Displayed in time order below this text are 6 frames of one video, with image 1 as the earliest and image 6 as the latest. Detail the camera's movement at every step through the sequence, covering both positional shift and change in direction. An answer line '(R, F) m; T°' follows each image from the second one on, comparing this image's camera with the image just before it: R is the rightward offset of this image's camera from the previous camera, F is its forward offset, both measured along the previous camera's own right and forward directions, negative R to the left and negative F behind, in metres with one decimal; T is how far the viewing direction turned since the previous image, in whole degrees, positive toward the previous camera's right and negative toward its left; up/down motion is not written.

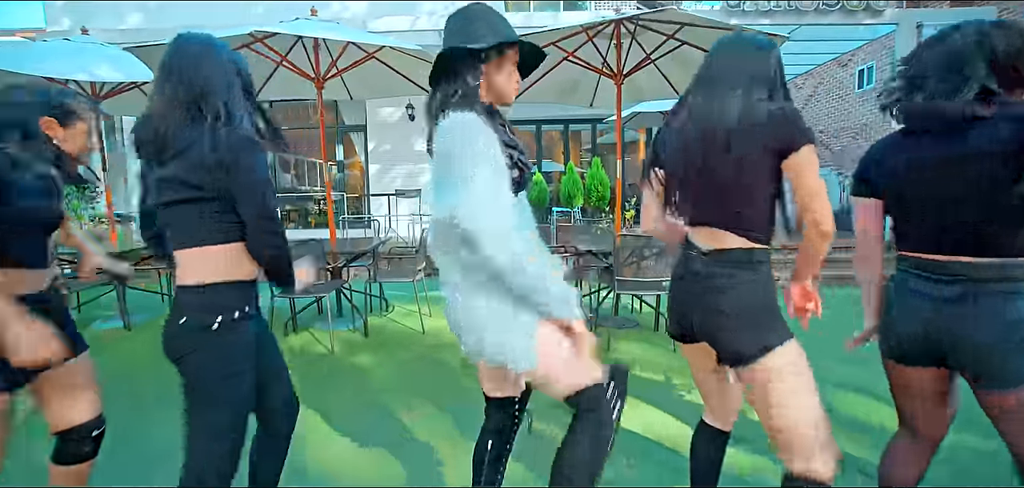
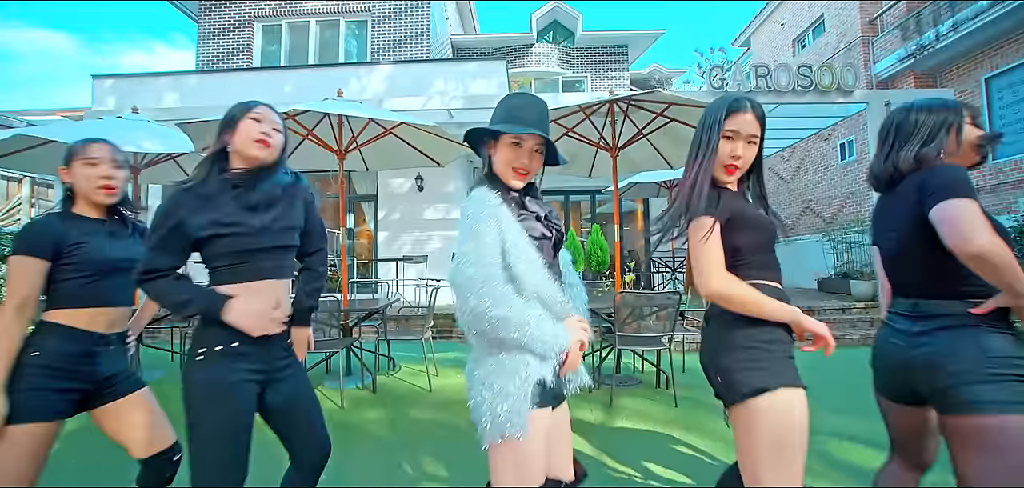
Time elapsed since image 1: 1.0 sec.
(0.0, -0.3) m; 0°
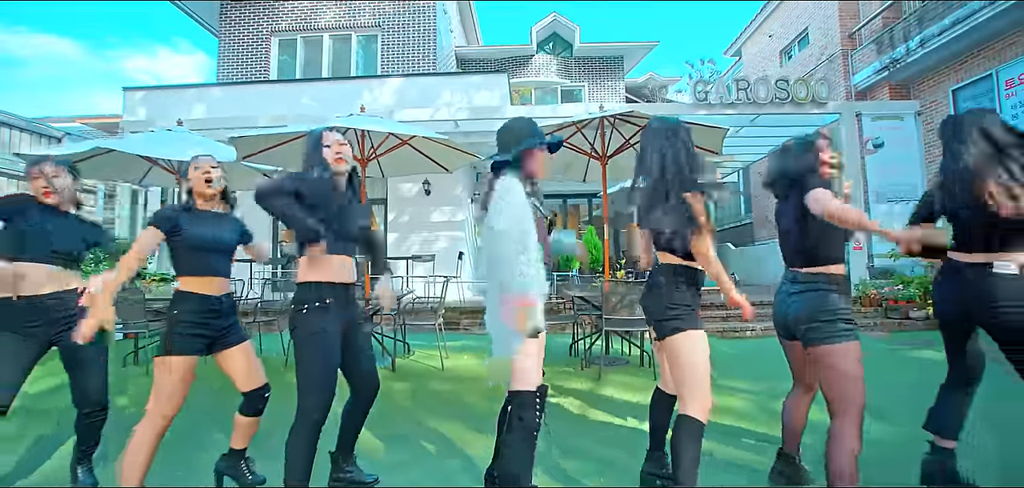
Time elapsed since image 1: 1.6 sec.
(0.0, -0.6) m; 0°
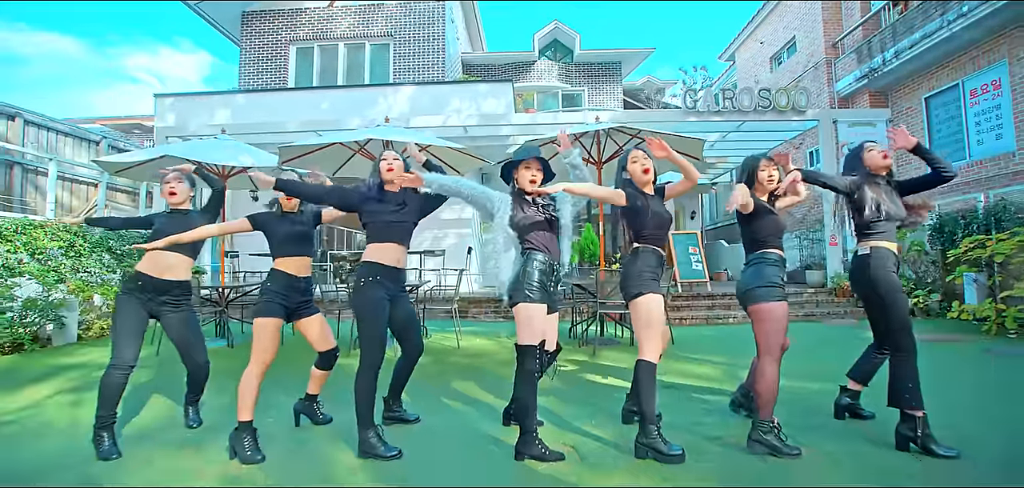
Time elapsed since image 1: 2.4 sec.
(-0.1, -0.7) m; 0°
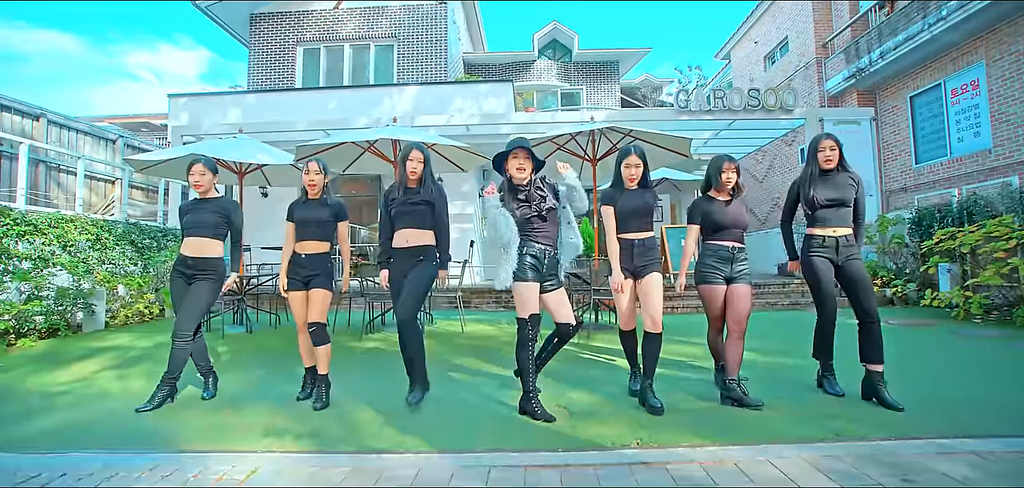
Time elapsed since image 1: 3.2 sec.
(0.0, -0.4) m; 0°
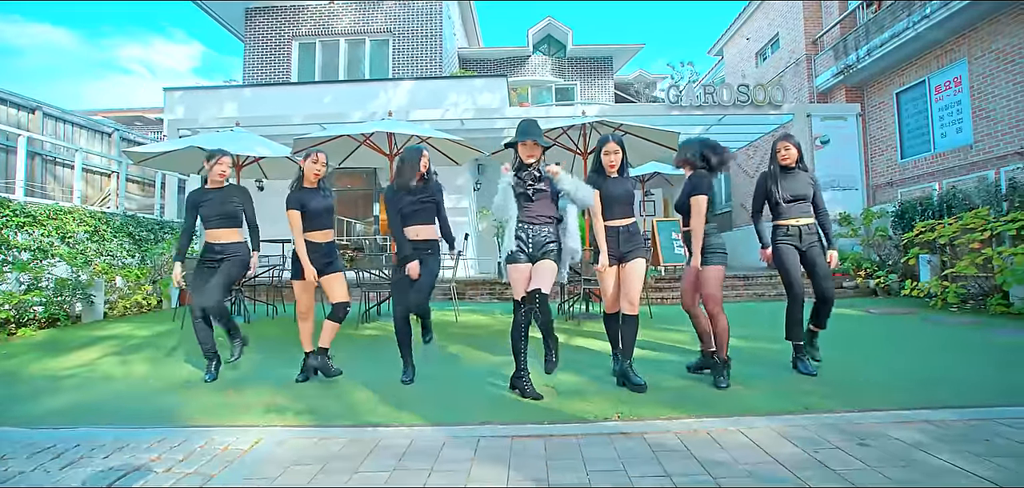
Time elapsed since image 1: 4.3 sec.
(0.0, -0.1) m; 0°
